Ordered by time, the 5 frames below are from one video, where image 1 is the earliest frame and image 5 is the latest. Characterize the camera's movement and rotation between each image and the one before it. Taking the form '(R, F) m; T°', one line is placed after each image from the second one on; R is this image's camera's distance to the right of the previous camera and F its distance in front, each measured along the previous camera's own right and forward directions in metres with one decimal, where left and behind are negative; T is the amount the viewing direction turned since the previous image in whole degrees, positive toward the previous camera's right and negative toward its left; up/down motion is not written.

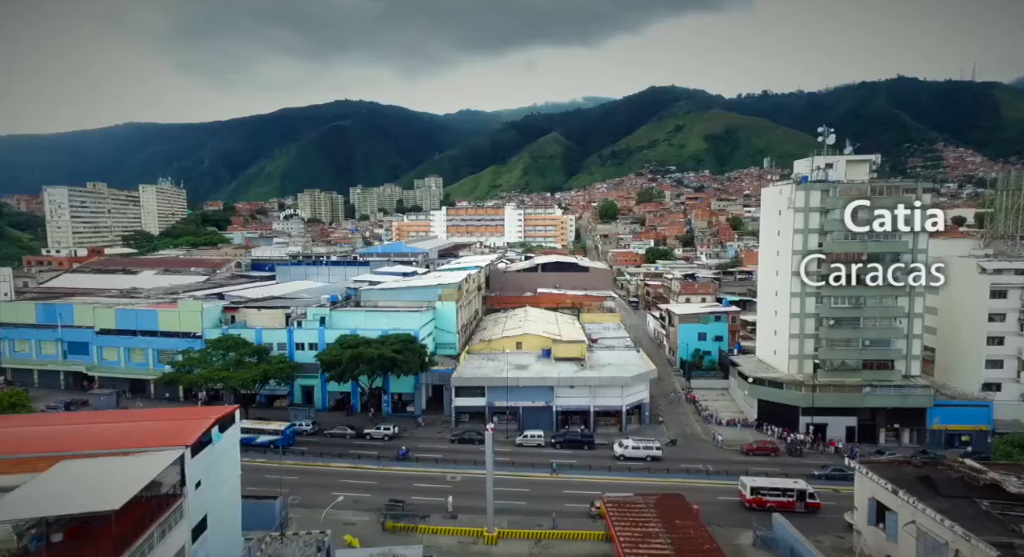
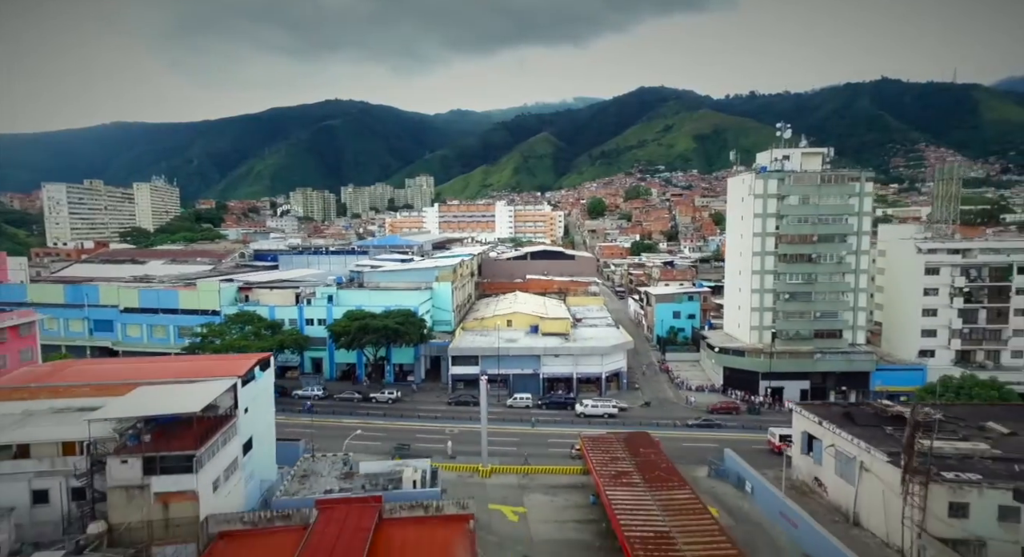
(0.0, -3.4) m; +1°
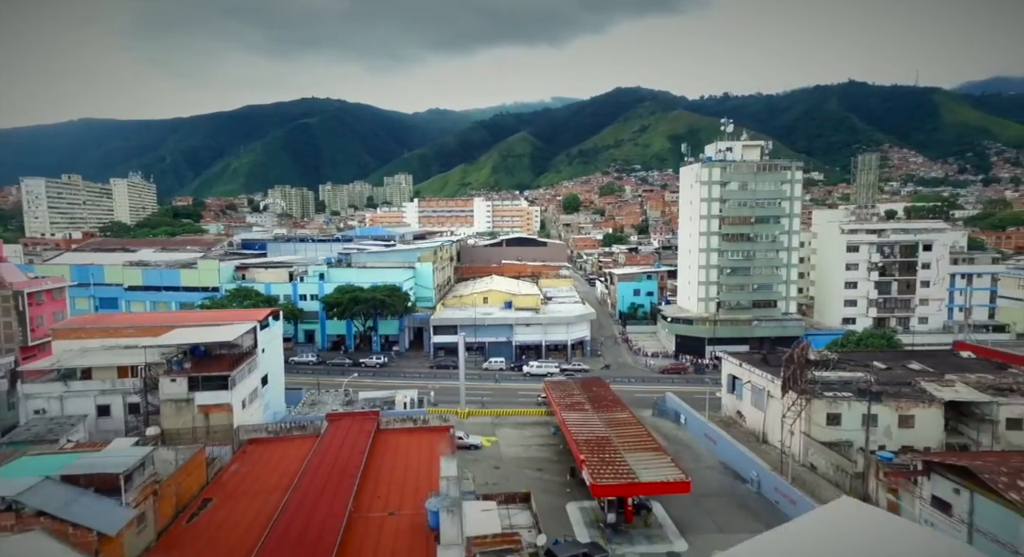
(+0.2, -4.0) m; +2°
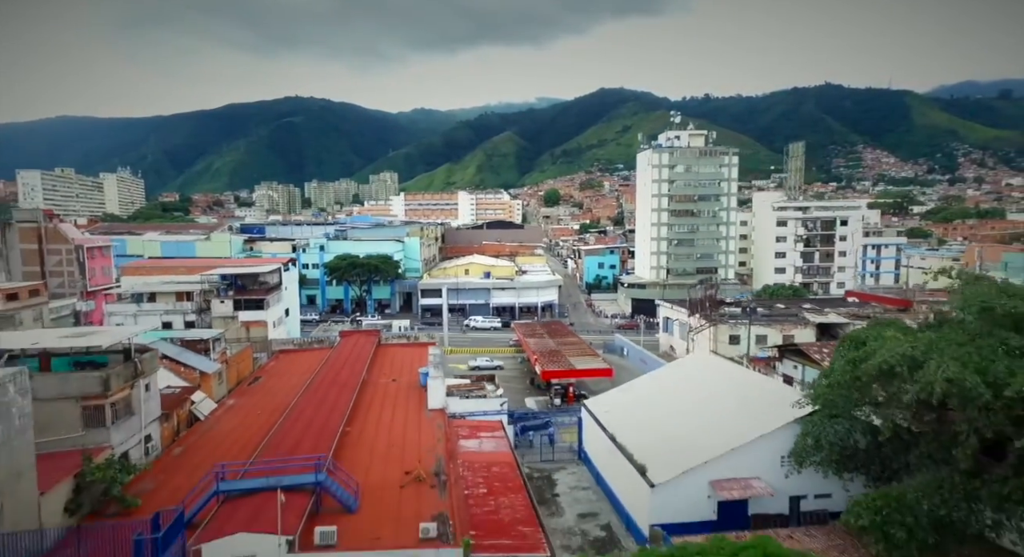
(+0.5, -5.7) m; +1°
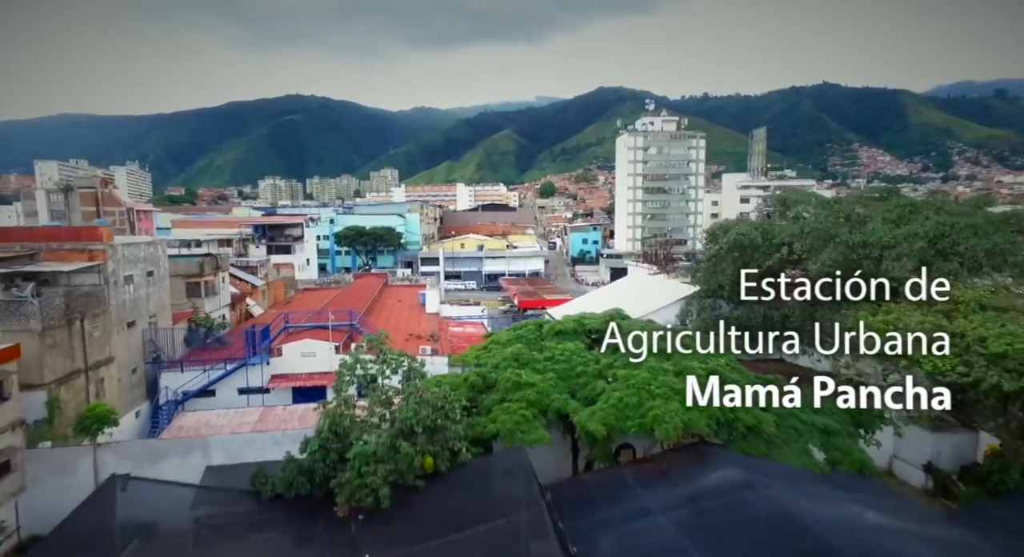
(+0.7, -5.1) m; 0°
